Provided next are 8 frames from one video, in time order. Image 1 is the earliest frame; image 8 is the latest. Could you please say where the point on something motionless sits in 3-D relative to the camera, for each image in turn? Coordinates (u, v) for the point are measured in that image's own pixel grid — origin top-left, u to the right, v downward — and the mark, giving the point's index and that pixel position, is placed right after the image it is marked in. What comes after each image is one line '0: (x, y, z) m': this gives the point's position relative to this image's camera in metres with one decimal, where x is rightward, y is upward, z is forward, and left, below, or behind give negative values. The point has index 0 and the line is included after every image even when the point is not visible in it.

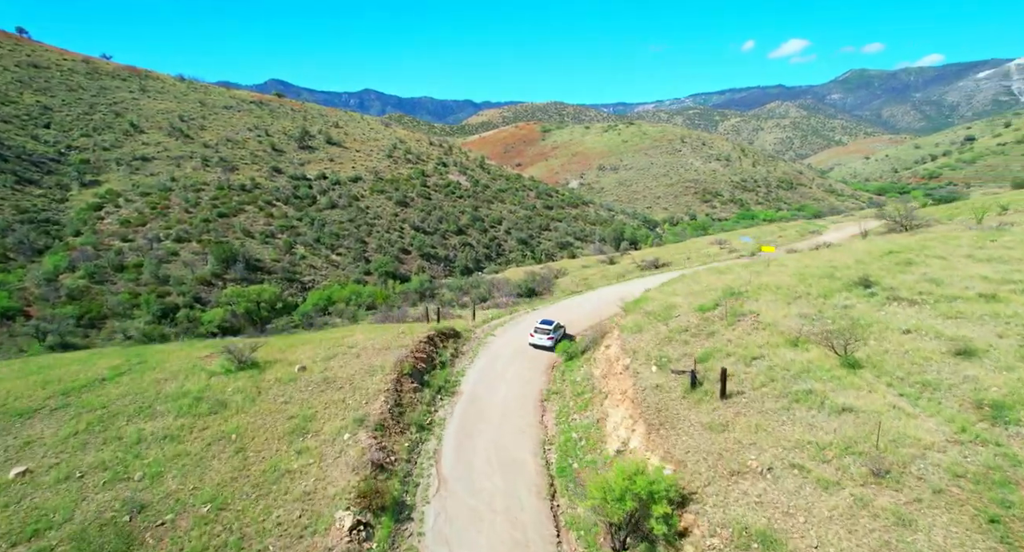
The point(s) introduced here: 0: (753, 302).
0: (+6.9, -0.7, +16.1) m
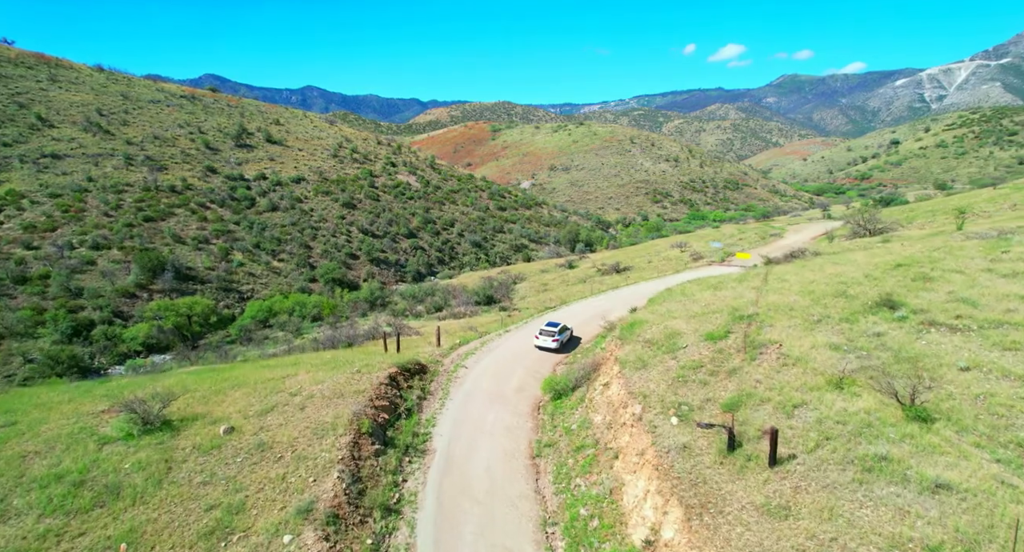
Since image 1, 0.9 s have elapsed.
0: (+6.4, -1.3, +14.0) m
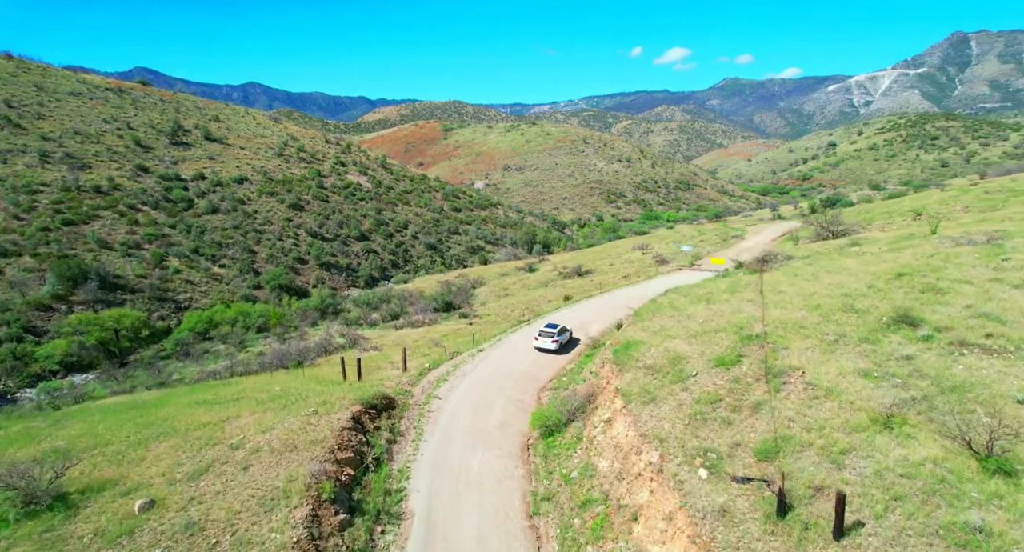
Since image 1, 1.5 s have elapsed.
0: (+6.0, -1.6, +12.6) m
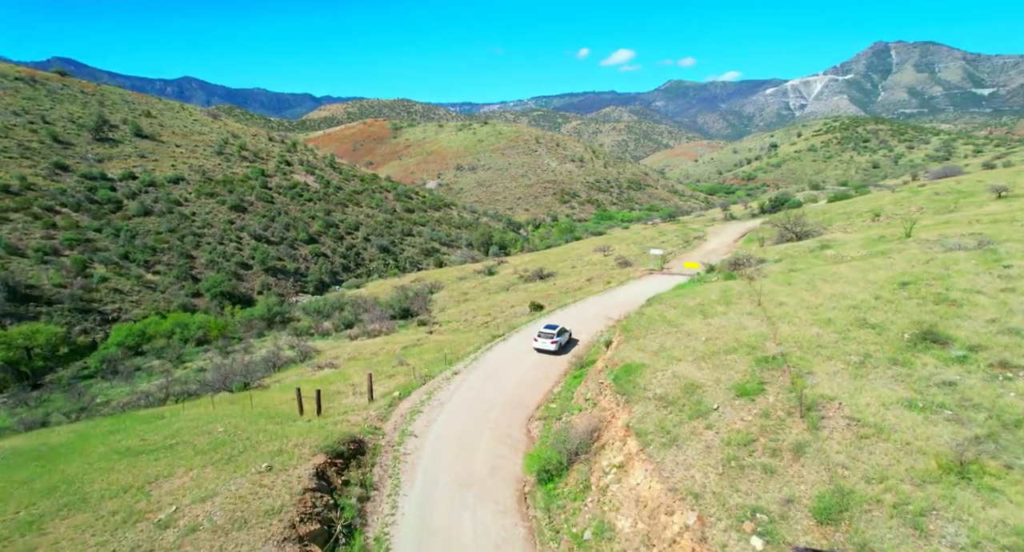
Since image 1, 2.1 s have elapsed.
0: (+5.9, -2.0, +11.2) m
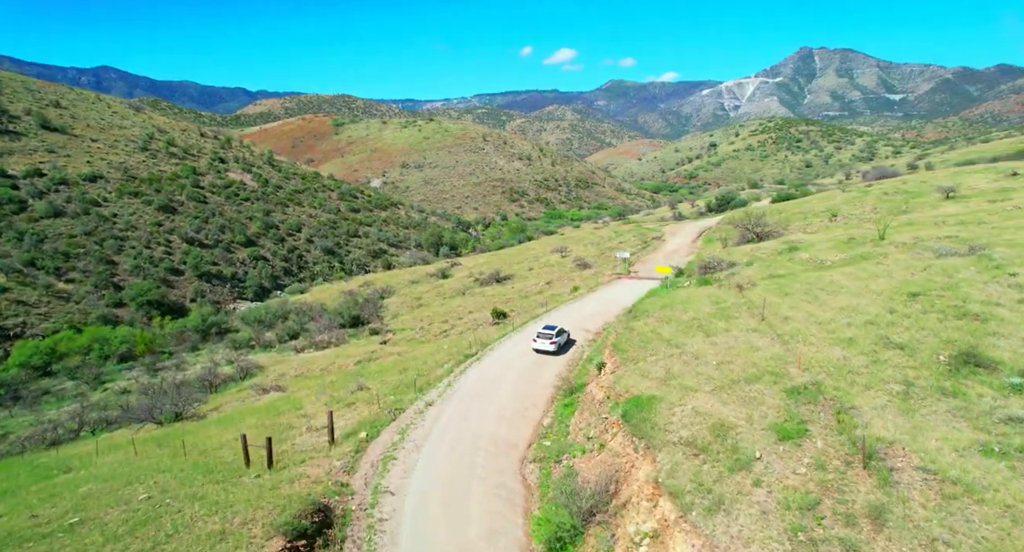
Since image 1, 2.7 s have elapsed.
0: (+5.9, -2.3, +9.8) m
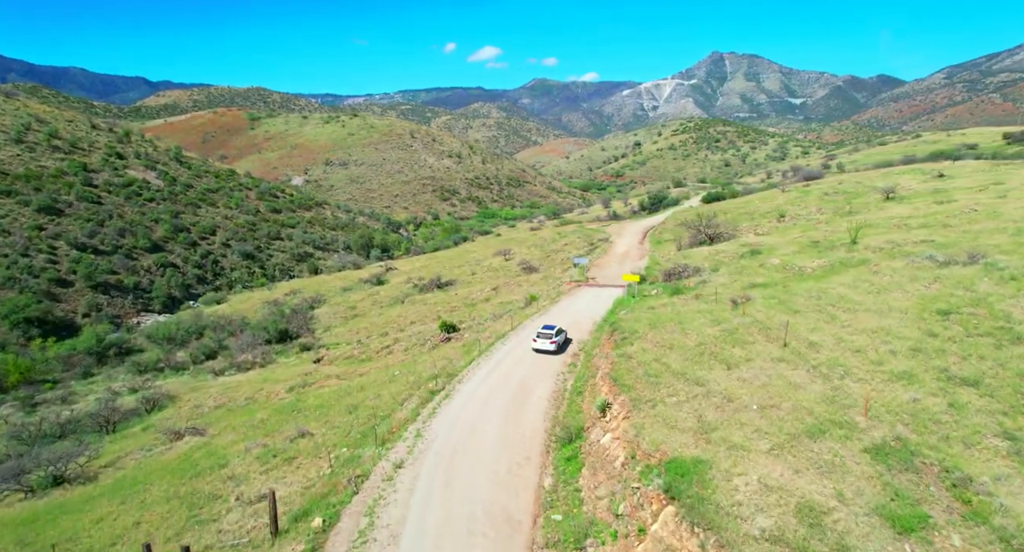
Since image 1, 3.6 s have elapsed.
0: (+6.3, -2.8, +7.8) m
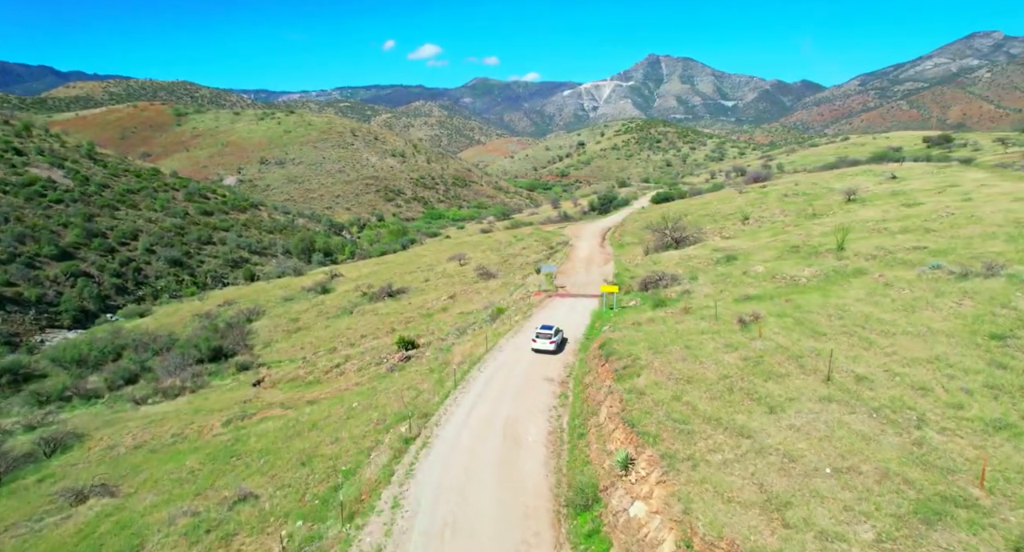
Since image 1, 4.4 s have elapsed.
0: (+6.8, -3.3, +5.9) m
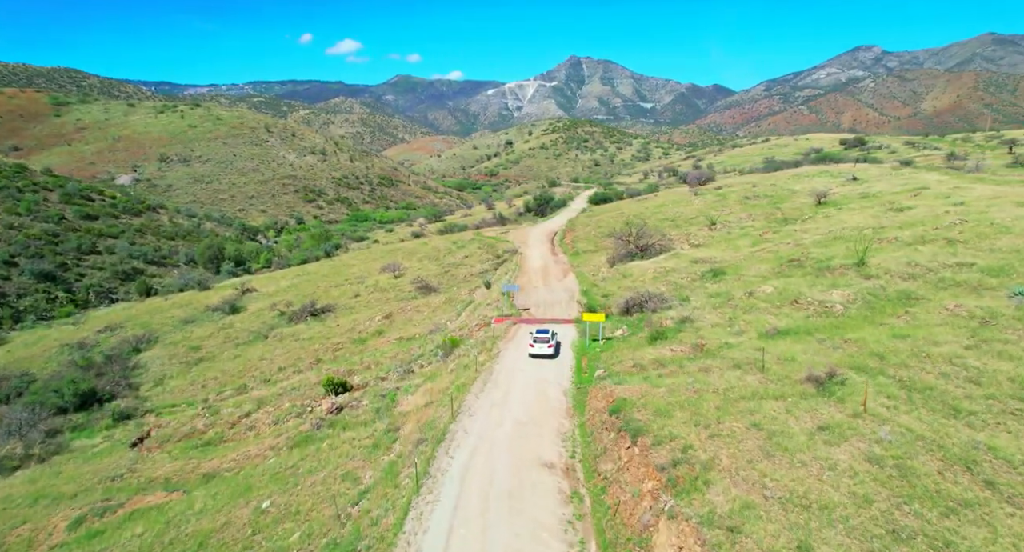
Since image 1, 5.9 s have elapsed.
0: (+8.0, -4.2, +1.5) m
